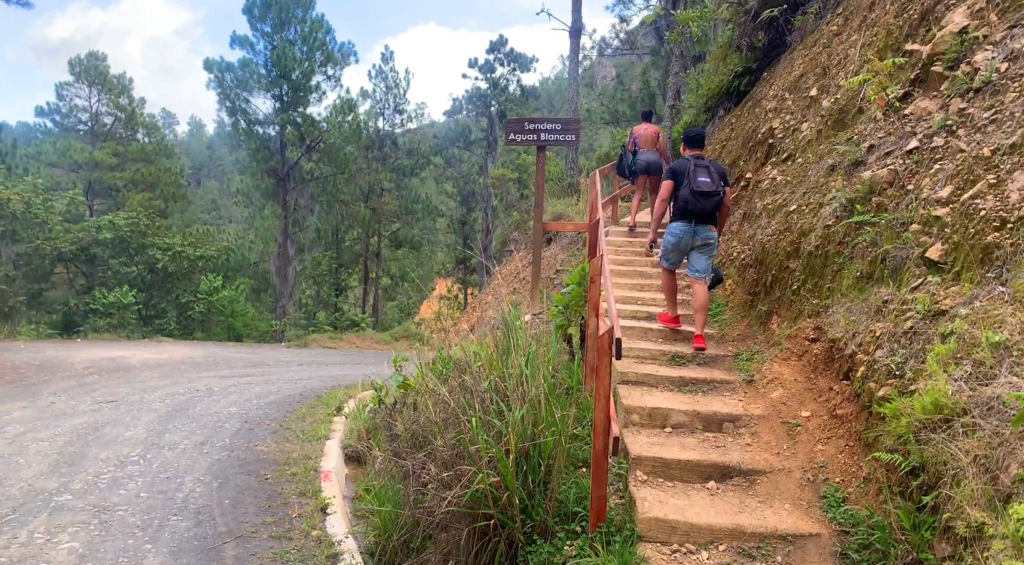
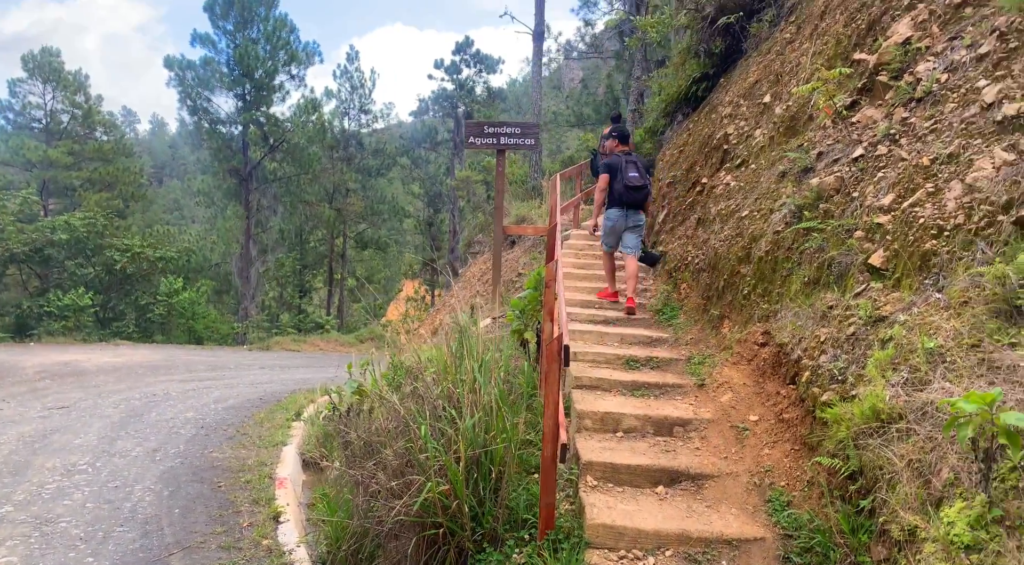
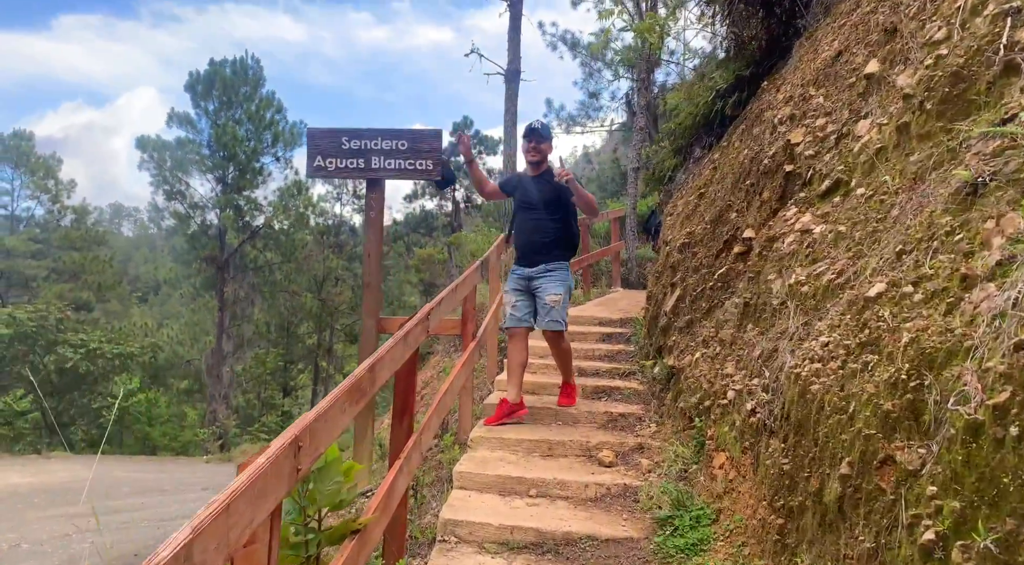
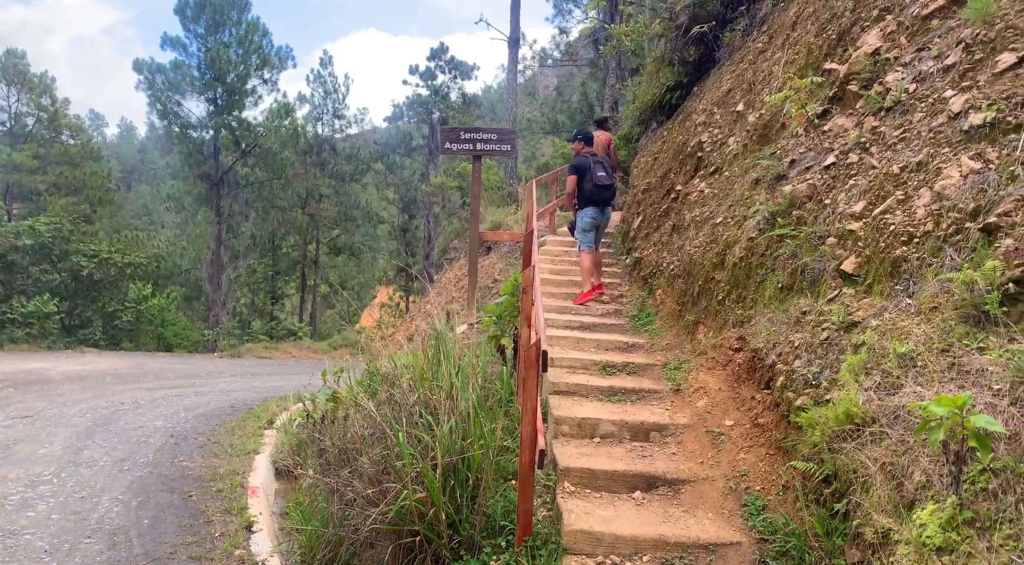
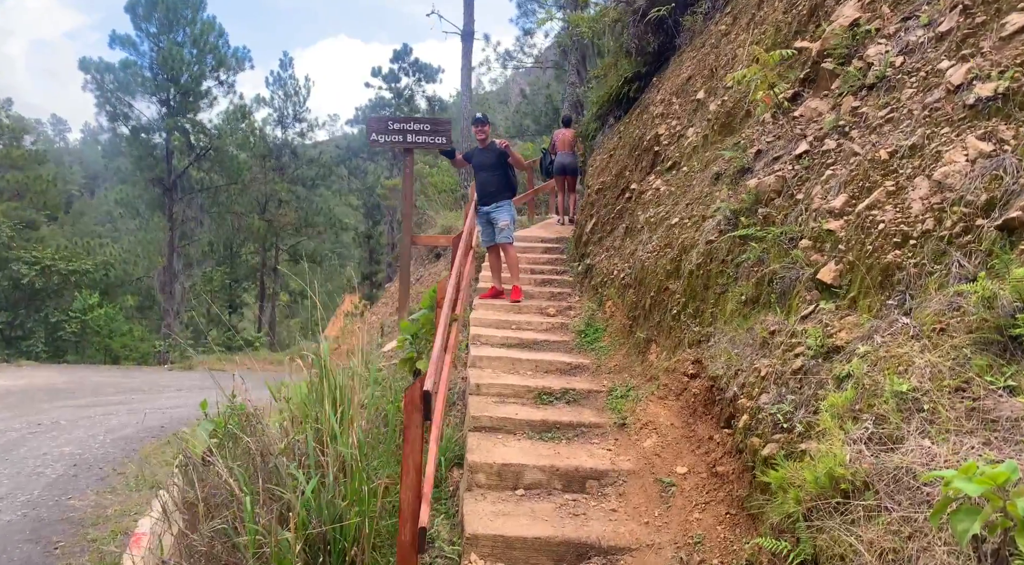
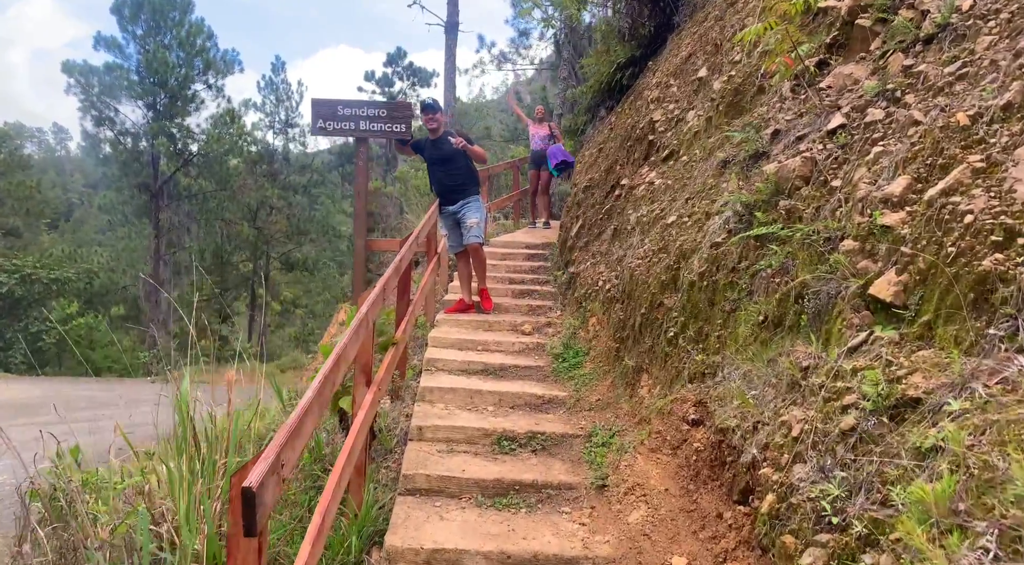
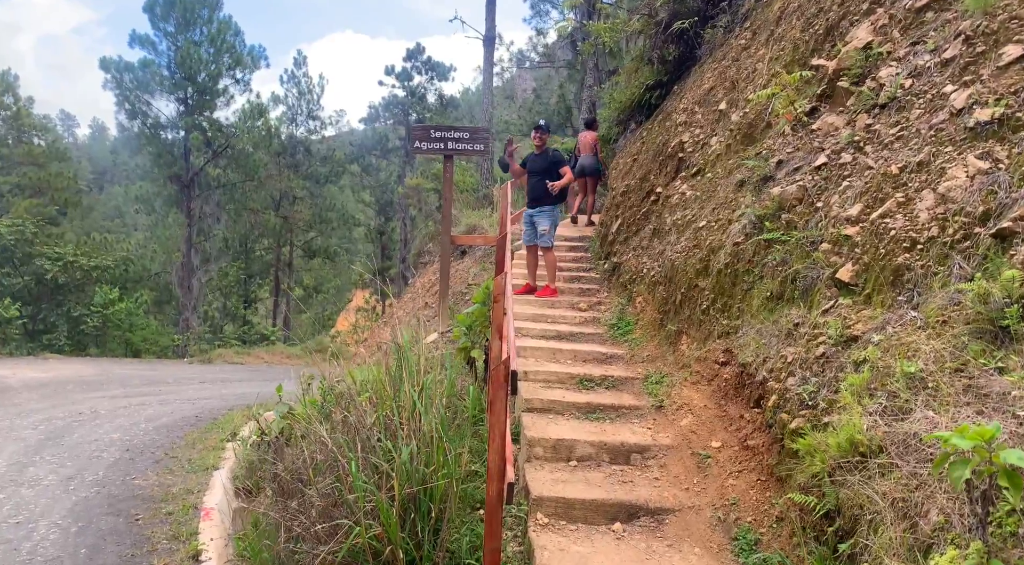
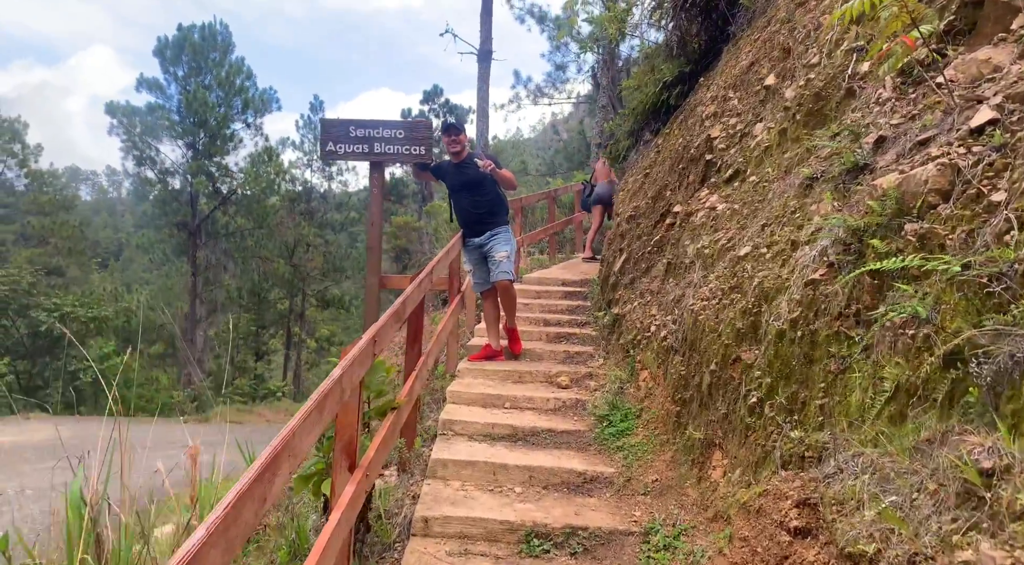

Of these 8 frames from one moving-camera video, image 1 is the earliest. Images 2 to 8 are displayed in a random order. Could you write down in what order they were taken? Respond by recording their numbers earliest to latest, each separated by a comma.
2, 4, 7, 5, 6, 8, 3
